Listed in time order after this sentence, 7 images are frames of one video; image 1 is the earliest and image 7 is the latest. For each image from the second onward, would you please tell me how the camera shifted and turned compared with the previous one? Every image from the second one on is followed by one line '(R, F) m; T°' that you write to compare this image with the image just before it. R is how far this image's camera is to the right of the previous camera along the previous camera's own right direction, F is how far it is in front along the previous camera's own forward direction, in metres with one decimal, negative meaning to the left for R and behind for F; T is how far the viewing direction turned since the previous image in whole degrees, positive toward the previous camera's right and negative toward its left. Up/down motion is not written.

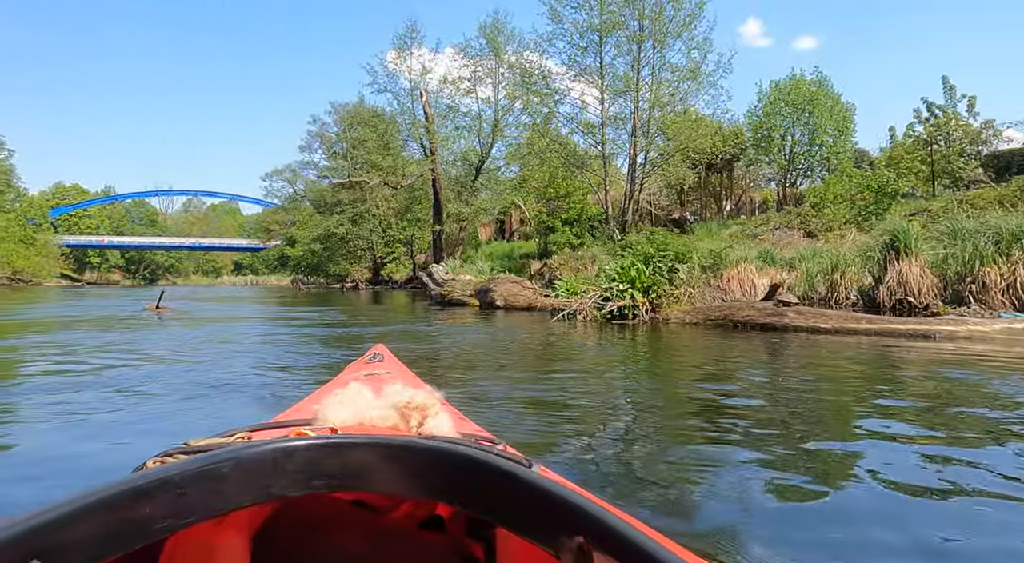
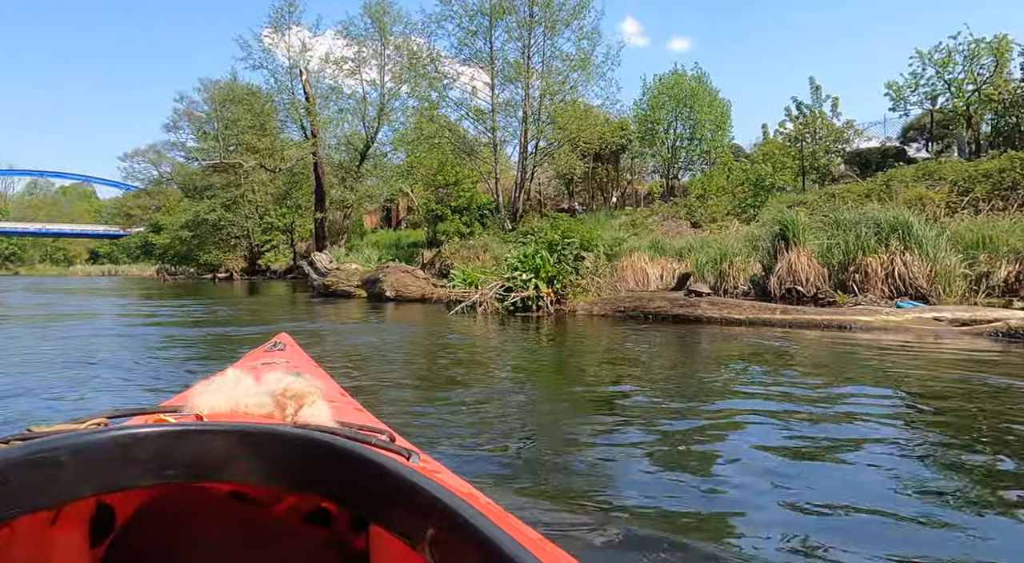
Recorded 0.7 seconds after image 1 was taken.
(-0.1, +0.7) m; +9°
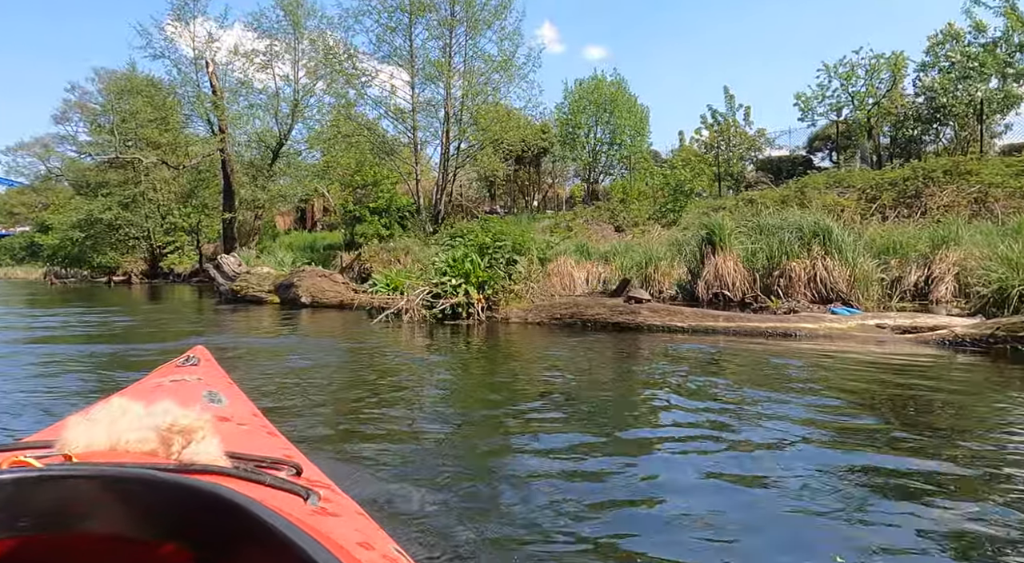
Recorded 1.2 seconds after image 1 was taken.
(-0.1, +0.5) m; +7°
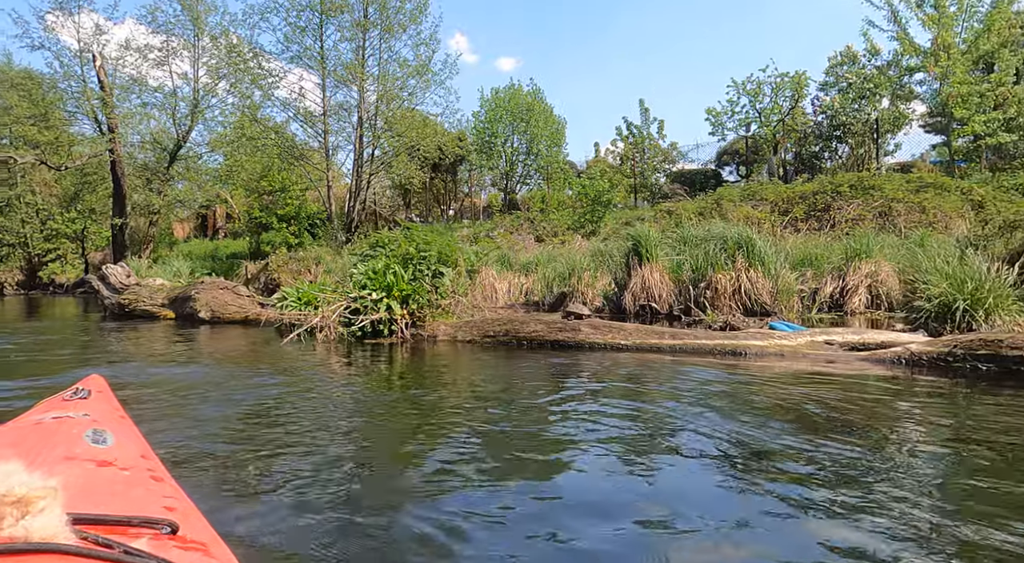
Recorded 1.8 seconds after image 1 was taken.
(-0.2, +0.6) m; +7°
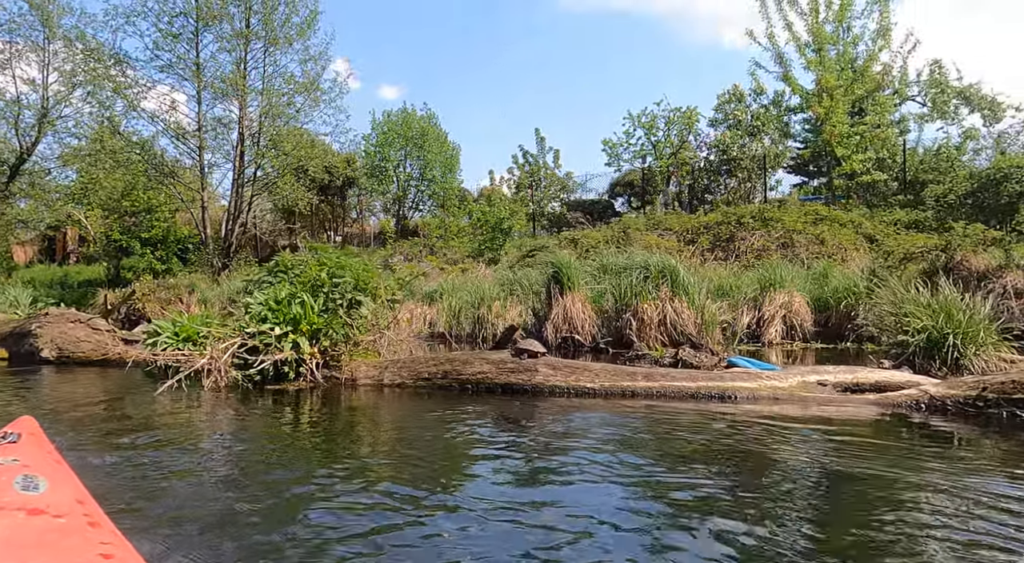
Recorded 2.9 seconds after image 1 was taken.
(-0.5, +1.1) m; +10°
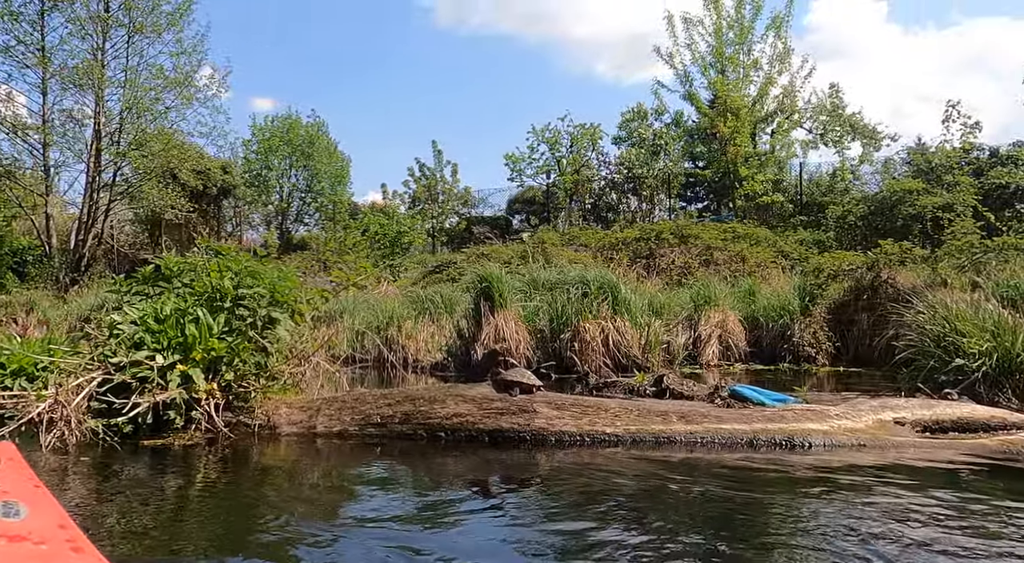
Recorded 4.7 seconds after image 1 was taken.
(-0.6, +1.4) m; +10°
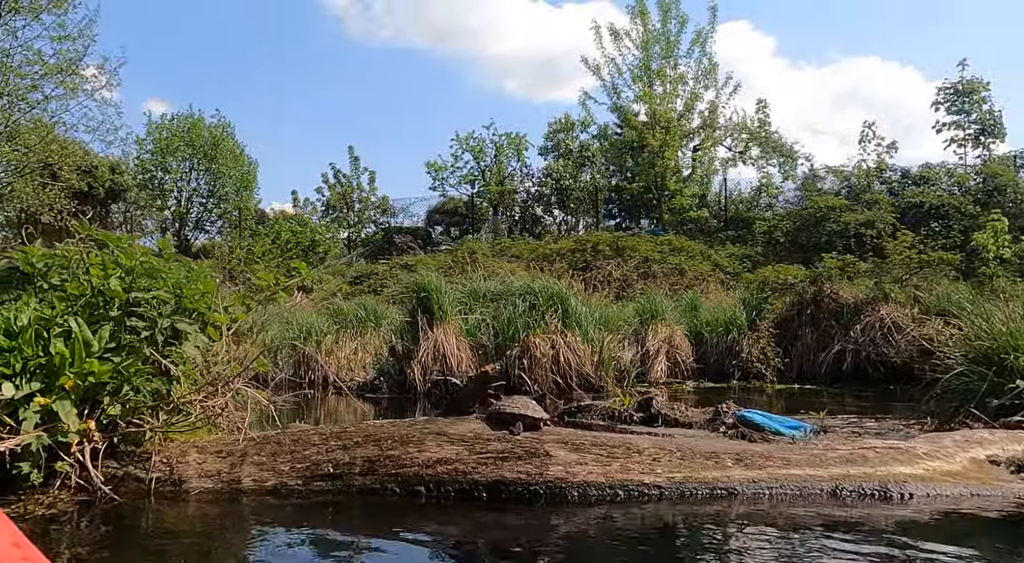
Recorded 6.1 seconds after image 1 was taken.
(-0.4, +1.0) m; +8°
